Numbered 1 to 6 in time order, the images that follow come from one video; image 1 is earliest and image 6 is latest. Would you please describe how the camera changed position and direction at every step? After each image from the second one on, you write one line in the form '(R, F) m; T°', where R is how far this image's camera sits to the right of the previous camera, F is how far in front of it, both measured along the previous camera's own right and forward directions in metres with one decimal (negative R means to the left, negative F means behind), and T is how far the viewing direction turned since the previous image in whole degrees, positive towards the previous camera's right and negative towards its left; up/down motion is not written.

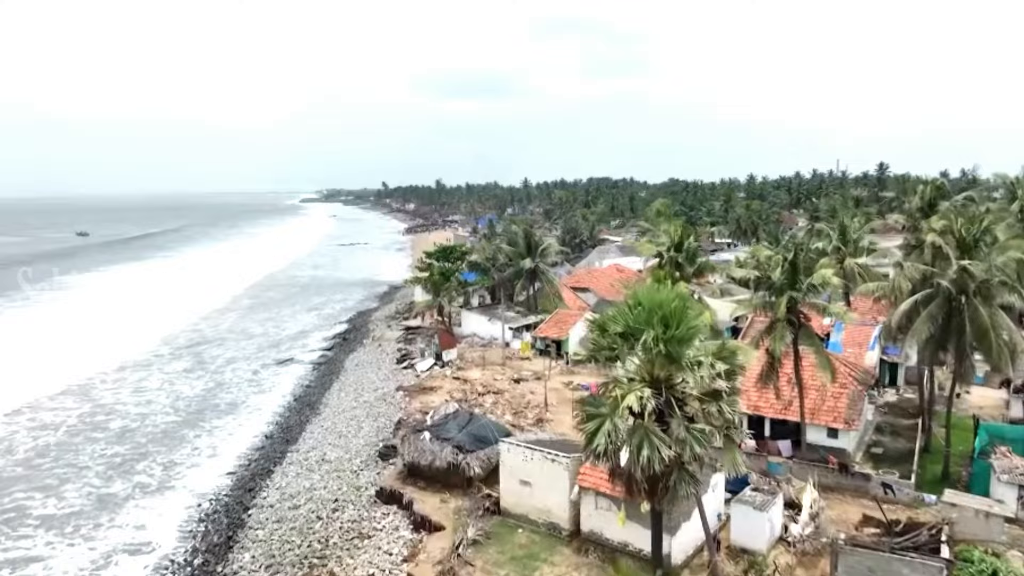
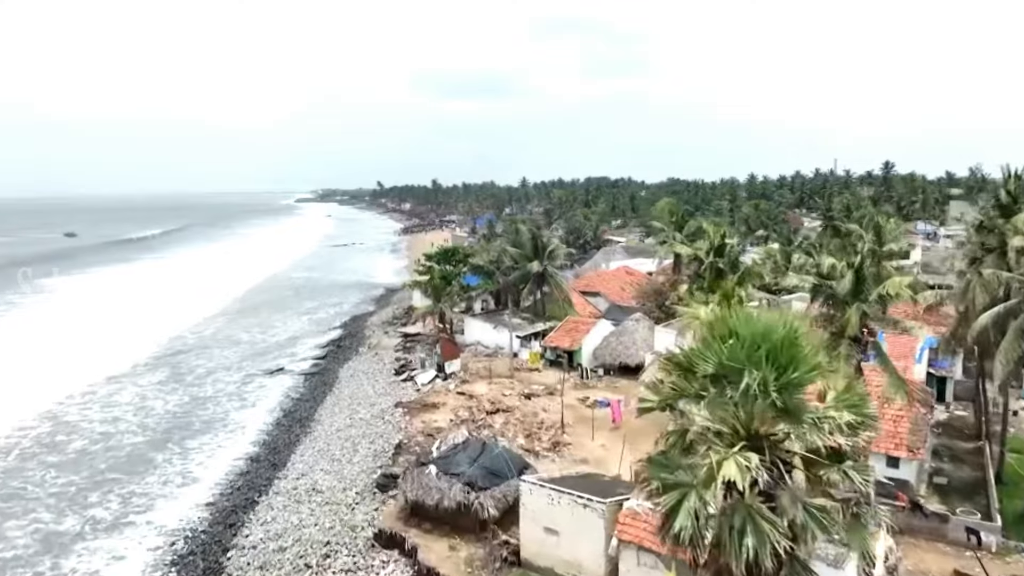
(-0.7, +2.8) m; 0°
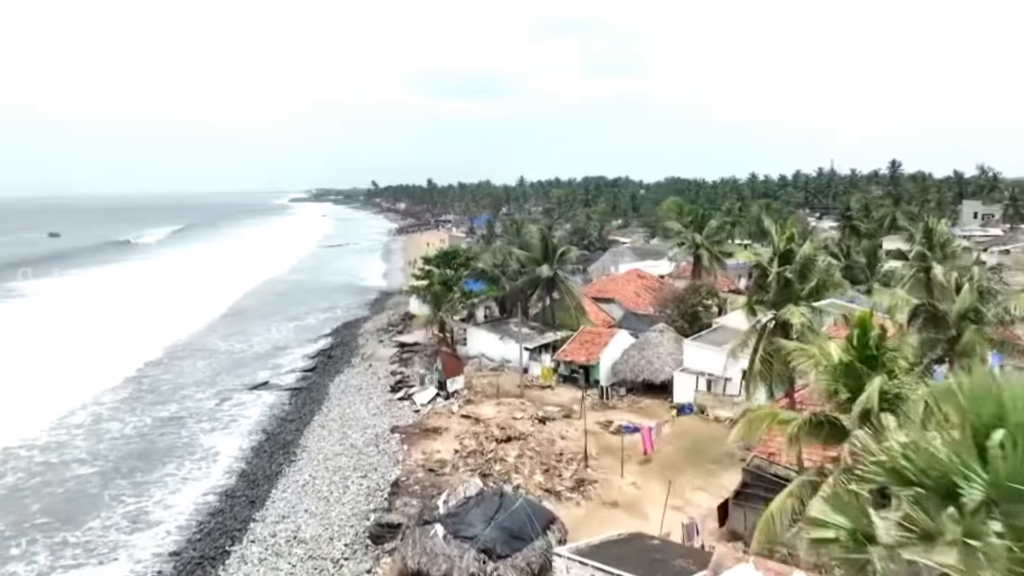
(-0.8, +3.5) m; +1°
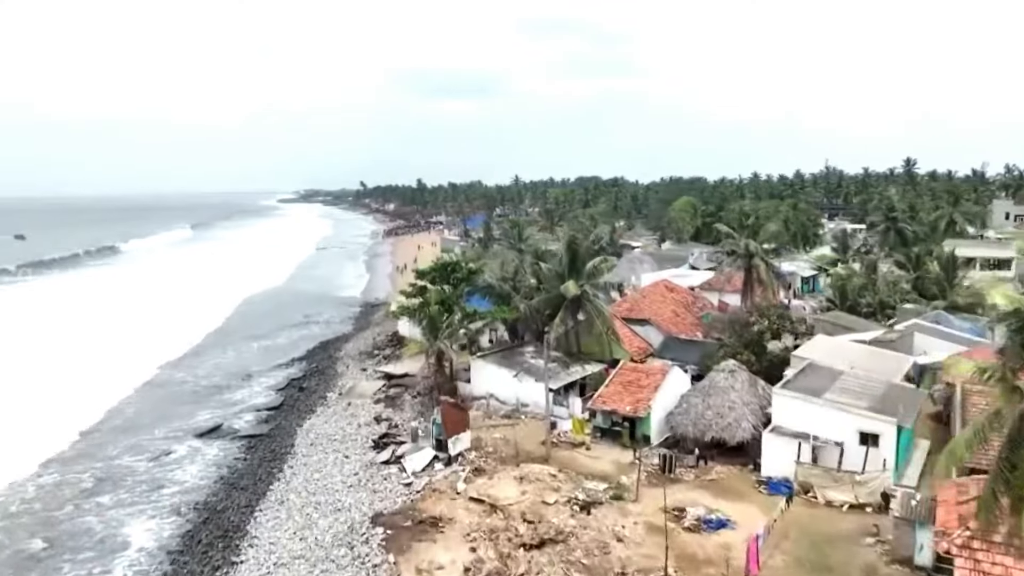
(-1.3, +7.5) m; +1°
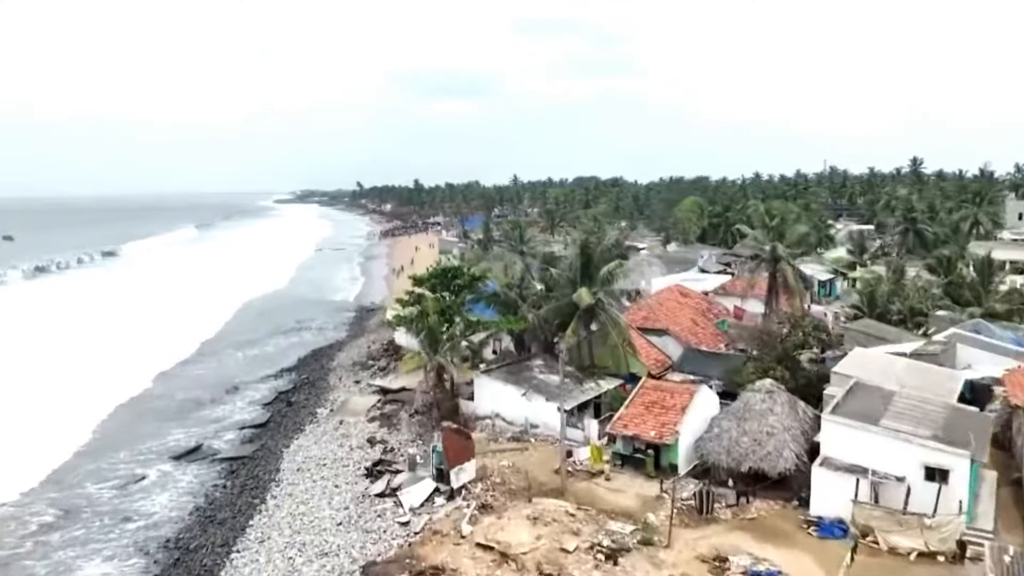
(-0.5, +2.5) m; 0°
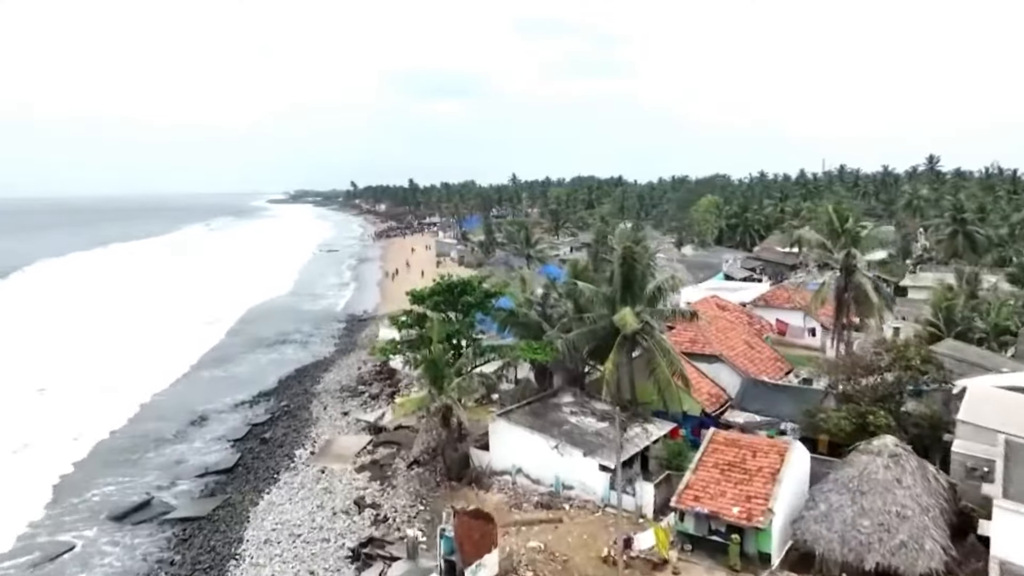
(-1.1, +5.3) m; +1°
